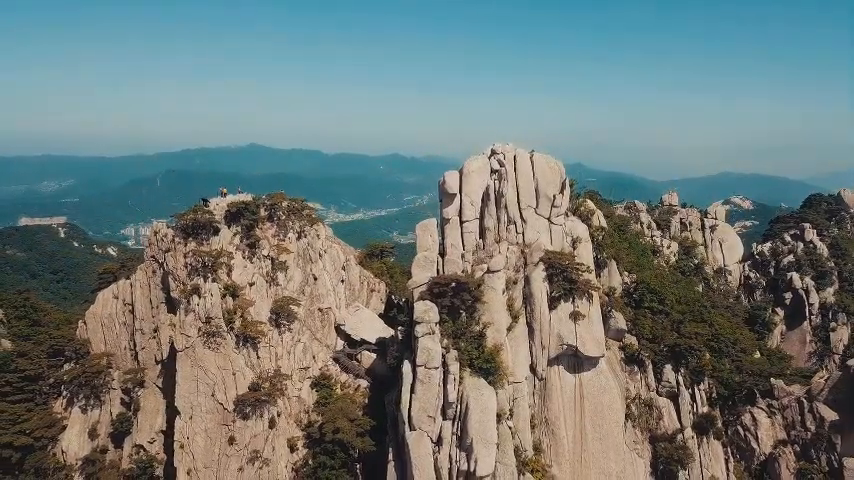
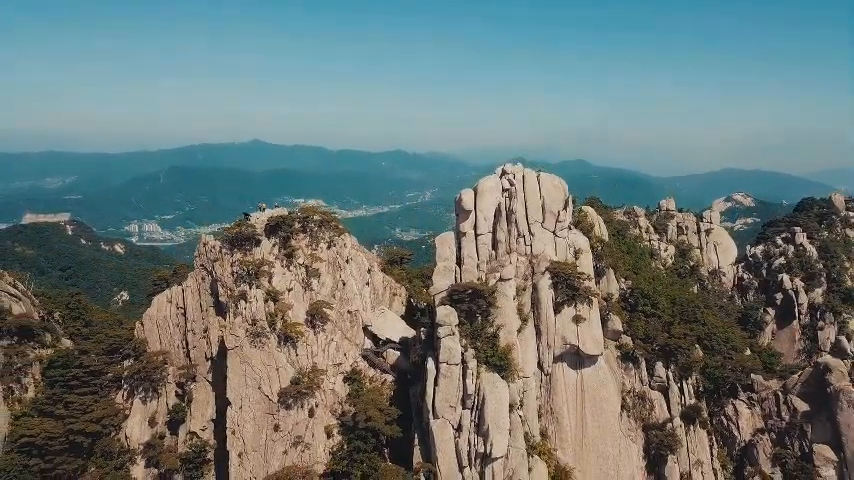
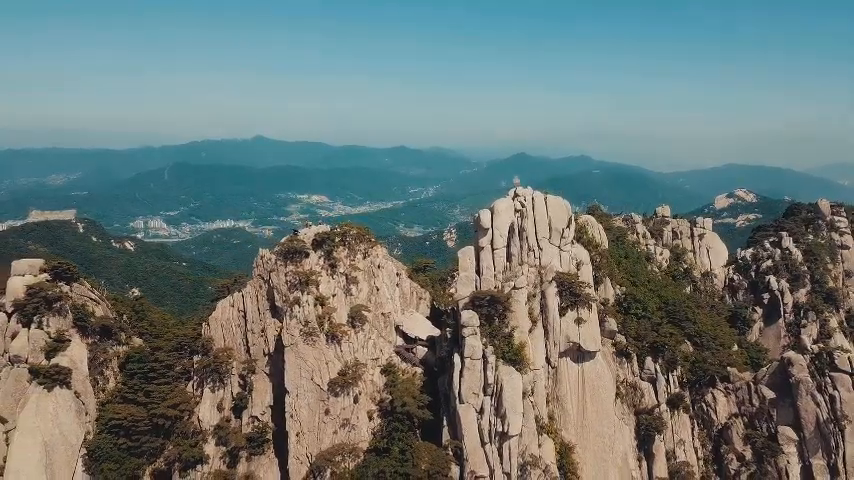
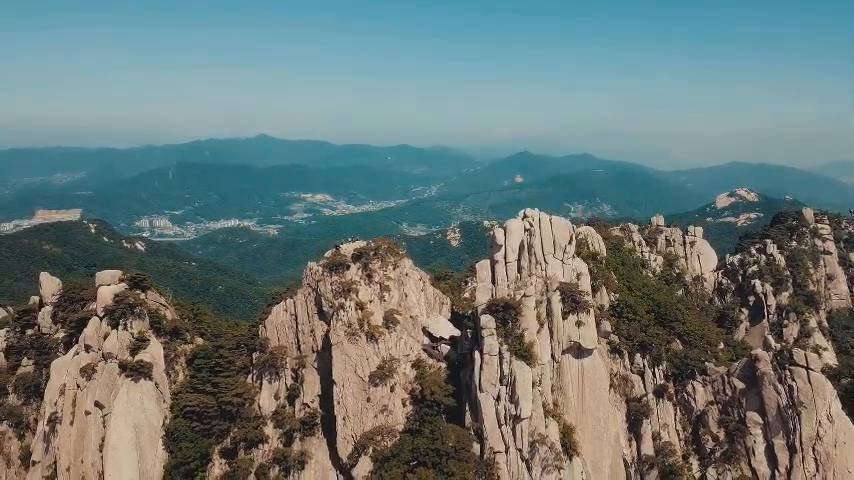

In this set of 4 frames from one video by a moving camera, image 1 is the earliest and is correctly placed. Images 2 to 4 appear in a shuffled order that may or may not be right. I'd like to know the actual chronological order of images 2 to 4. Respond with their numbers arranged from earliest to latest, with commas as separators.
2, 3, 4
